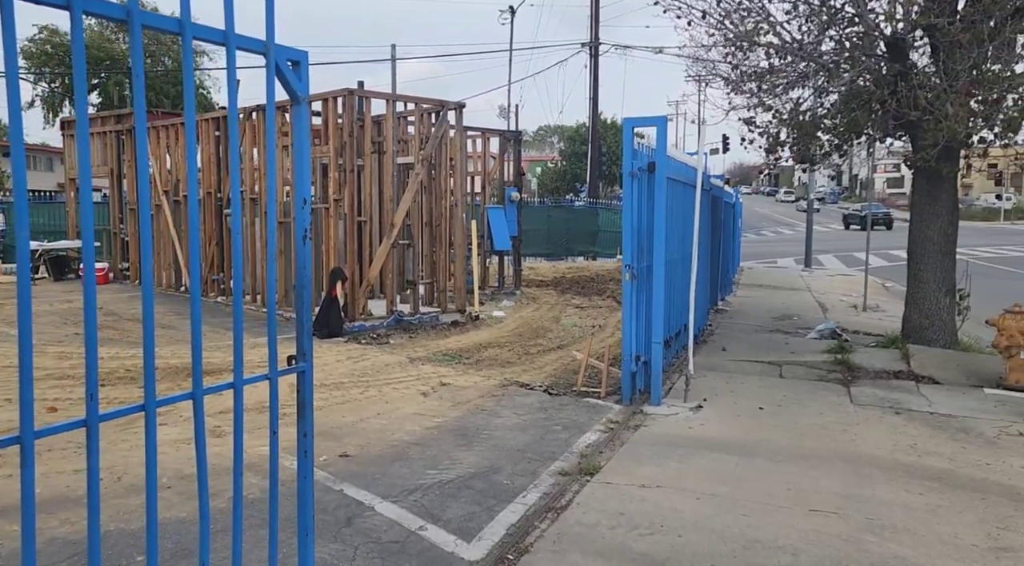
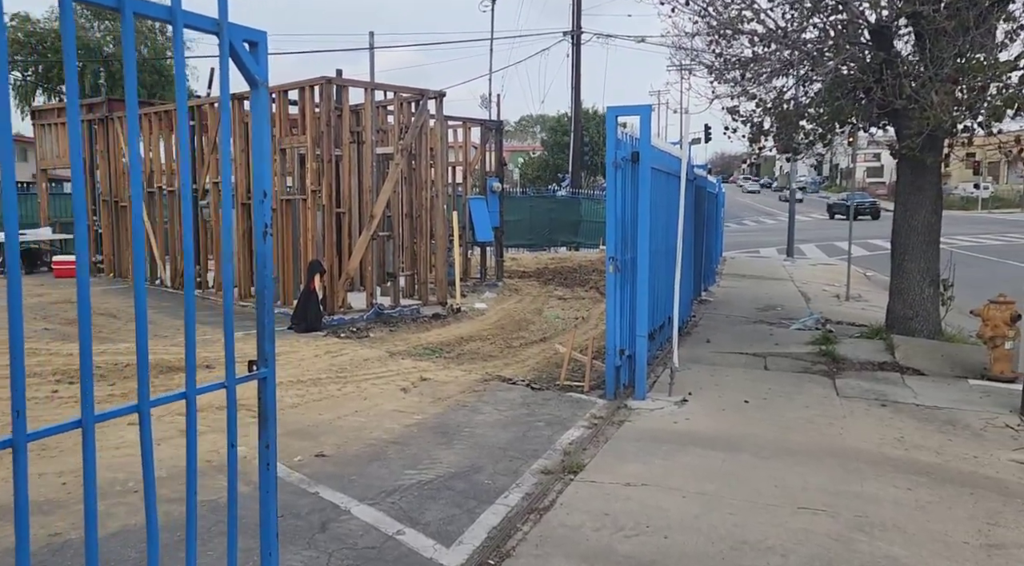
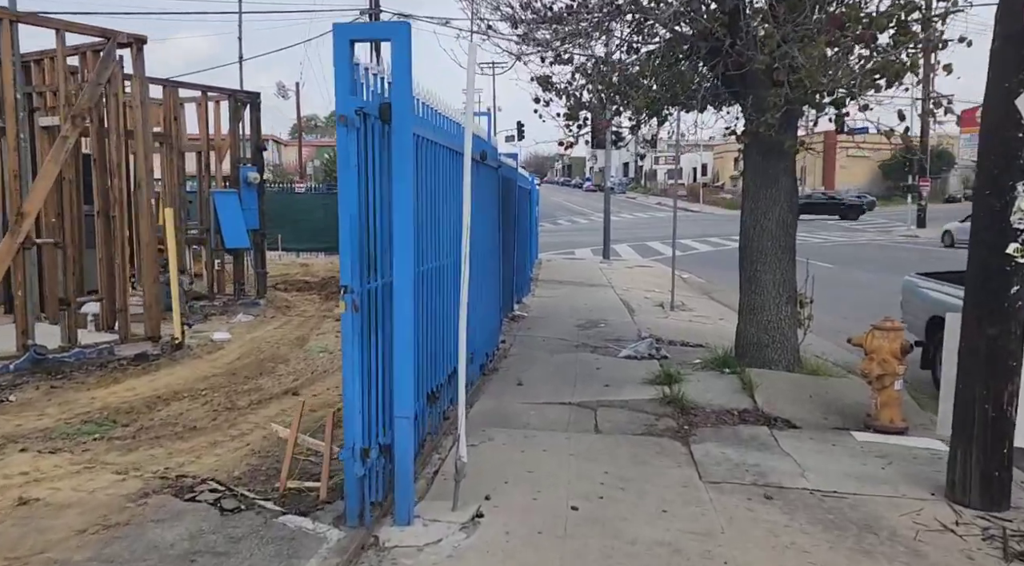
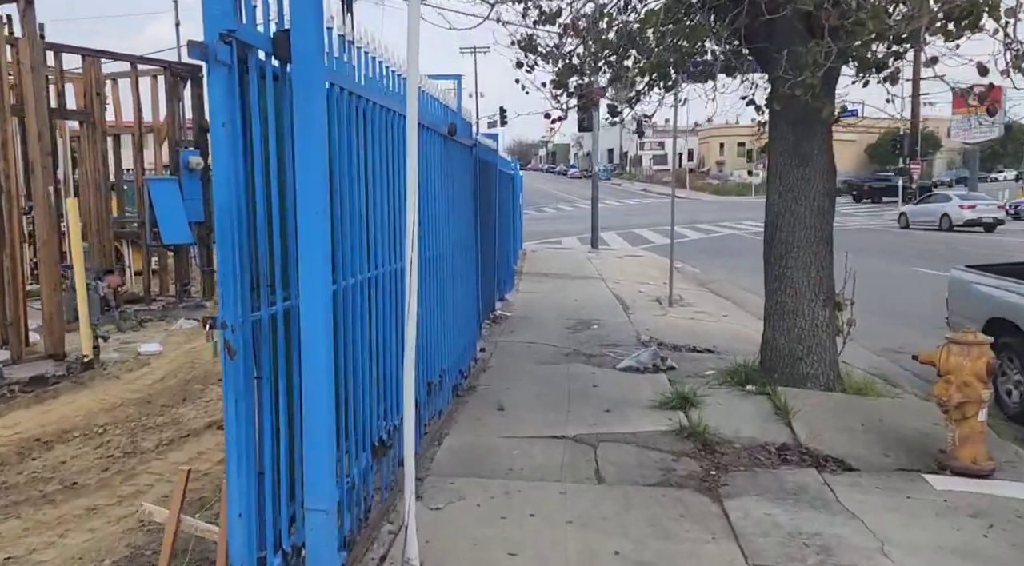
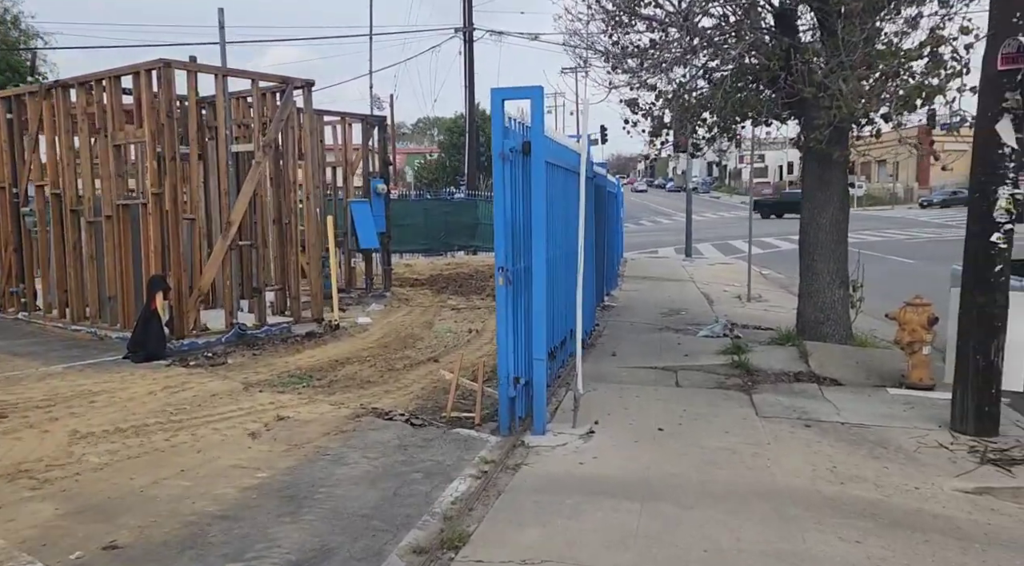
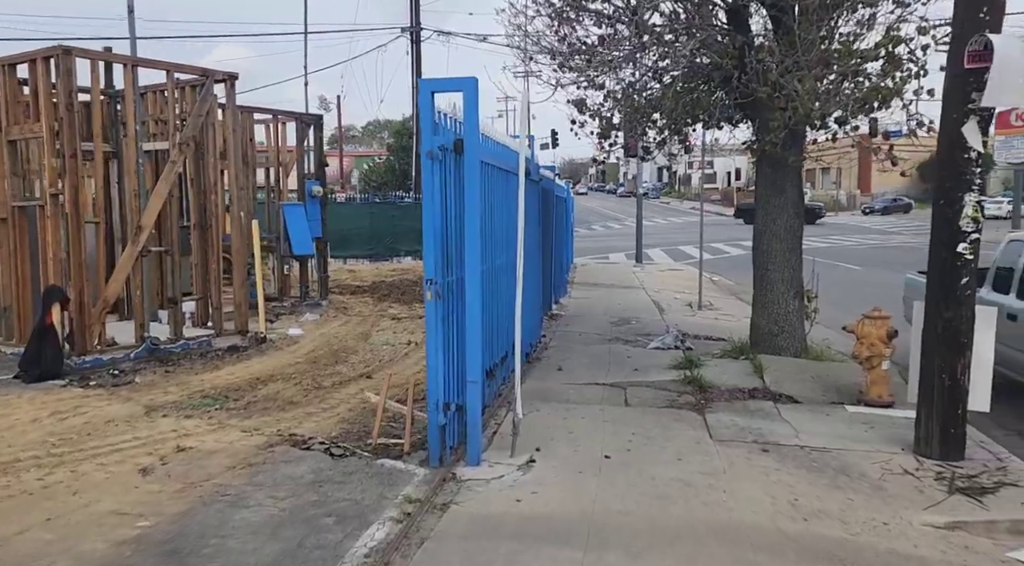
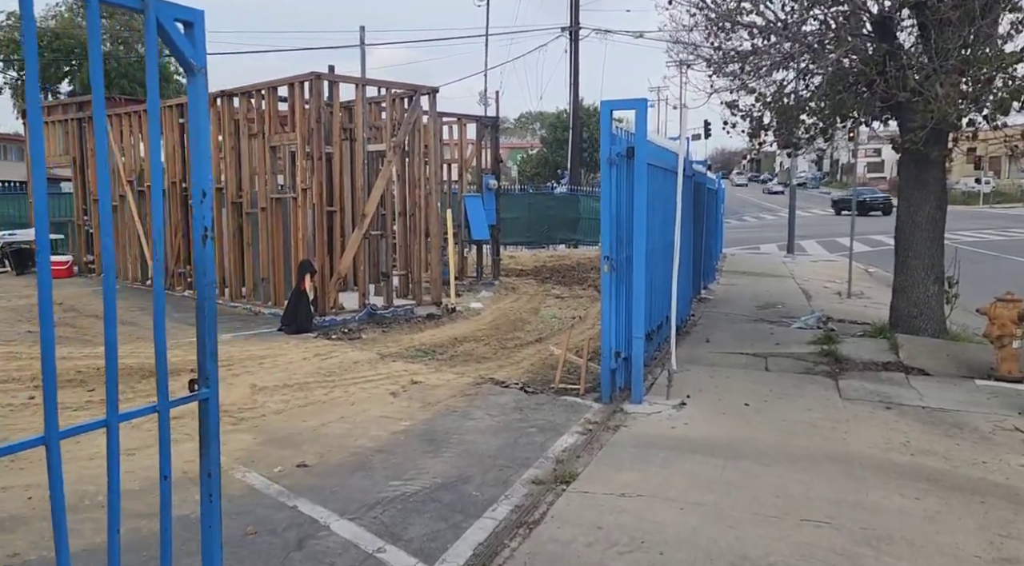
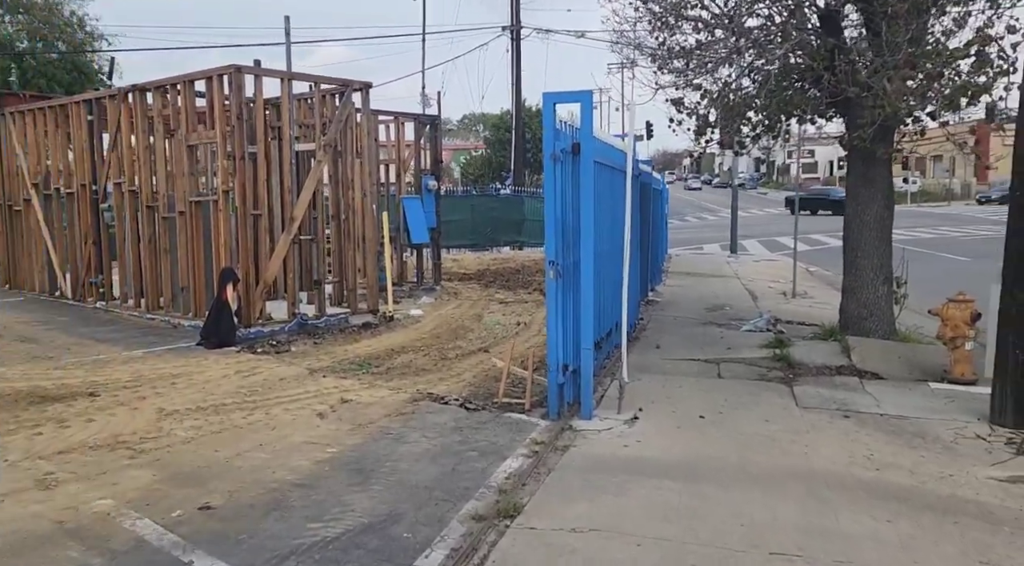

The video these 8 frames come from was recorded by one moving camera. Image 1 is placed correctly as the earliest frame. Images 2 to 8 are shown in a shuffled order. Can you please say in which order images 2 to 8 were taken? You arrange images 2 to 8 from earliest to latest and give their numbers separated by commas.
2, 7, 8, 5, 6, 3, 4
